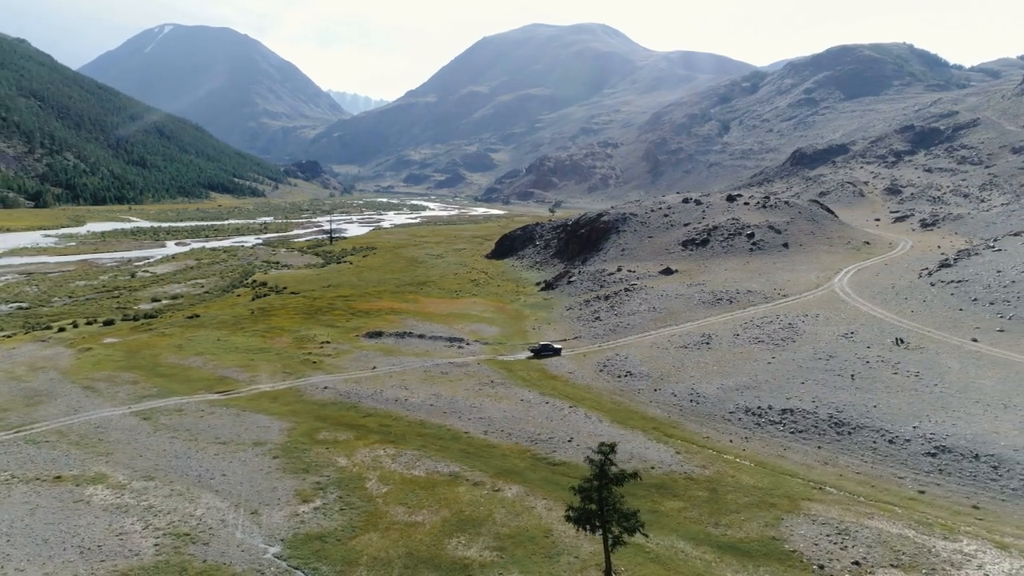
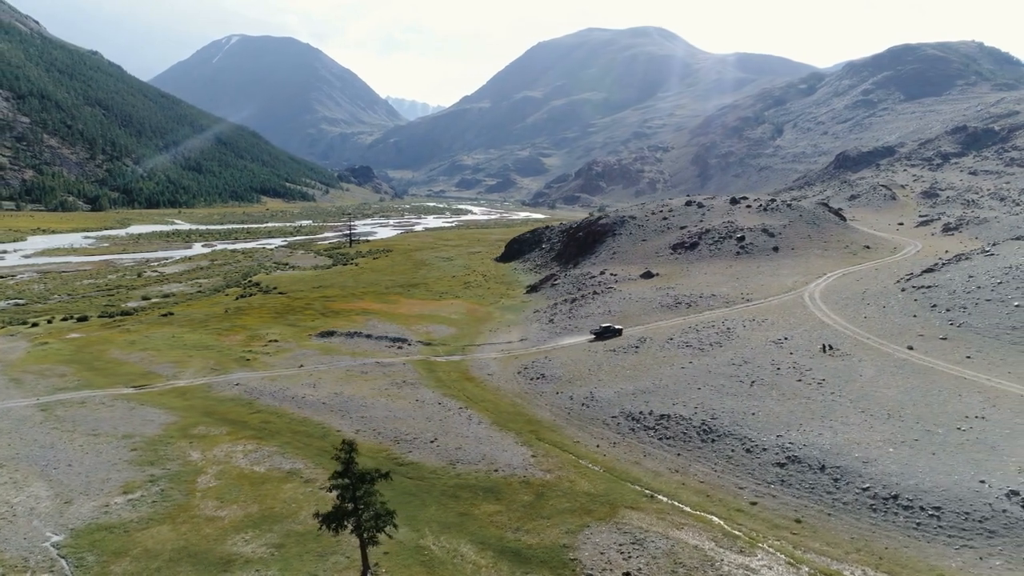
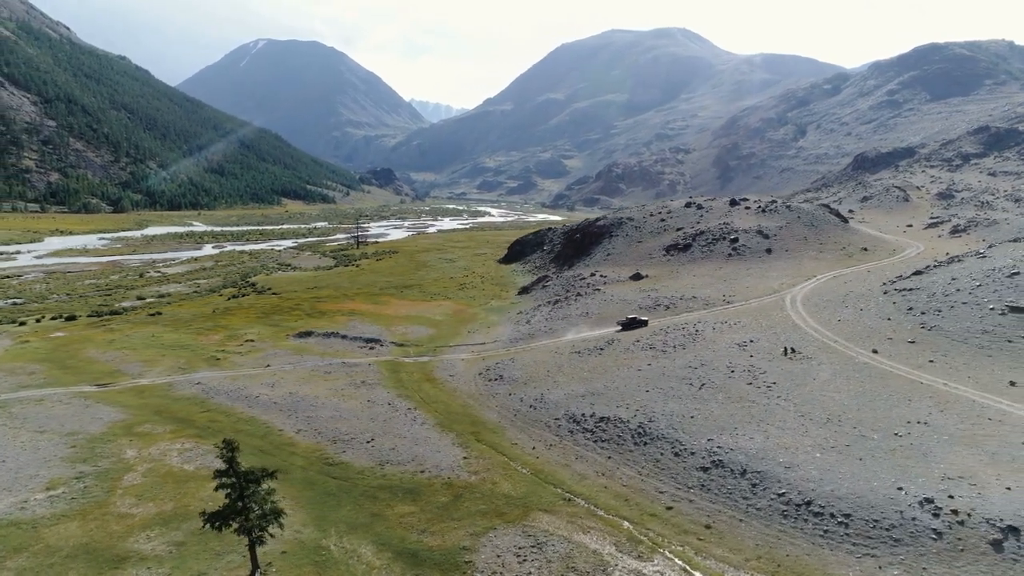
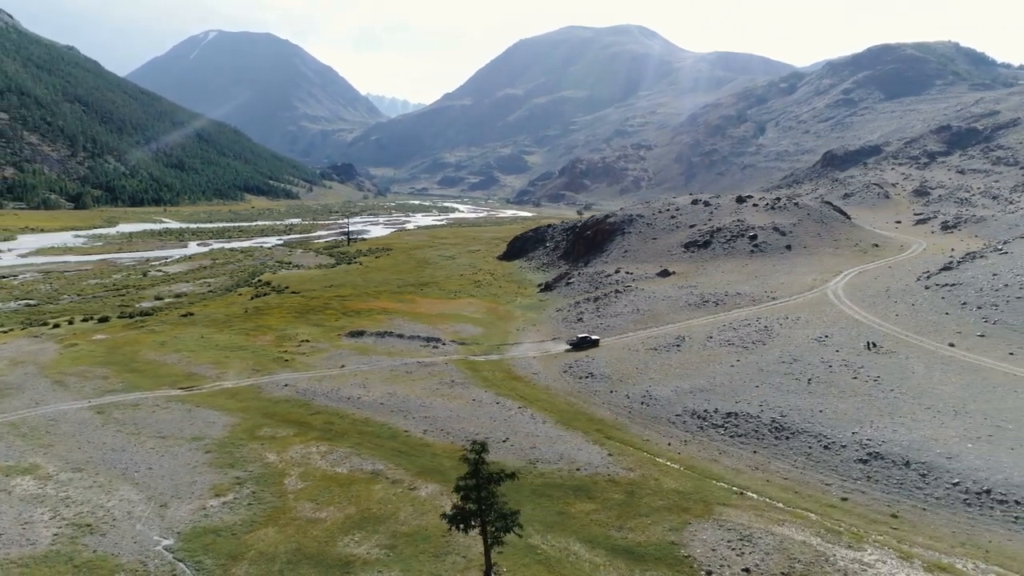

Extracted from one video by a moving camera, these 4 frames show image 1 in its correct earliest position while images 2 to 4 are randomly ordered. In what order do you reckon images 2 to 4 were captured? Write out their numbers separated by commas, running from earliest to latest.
4, 2, 3
